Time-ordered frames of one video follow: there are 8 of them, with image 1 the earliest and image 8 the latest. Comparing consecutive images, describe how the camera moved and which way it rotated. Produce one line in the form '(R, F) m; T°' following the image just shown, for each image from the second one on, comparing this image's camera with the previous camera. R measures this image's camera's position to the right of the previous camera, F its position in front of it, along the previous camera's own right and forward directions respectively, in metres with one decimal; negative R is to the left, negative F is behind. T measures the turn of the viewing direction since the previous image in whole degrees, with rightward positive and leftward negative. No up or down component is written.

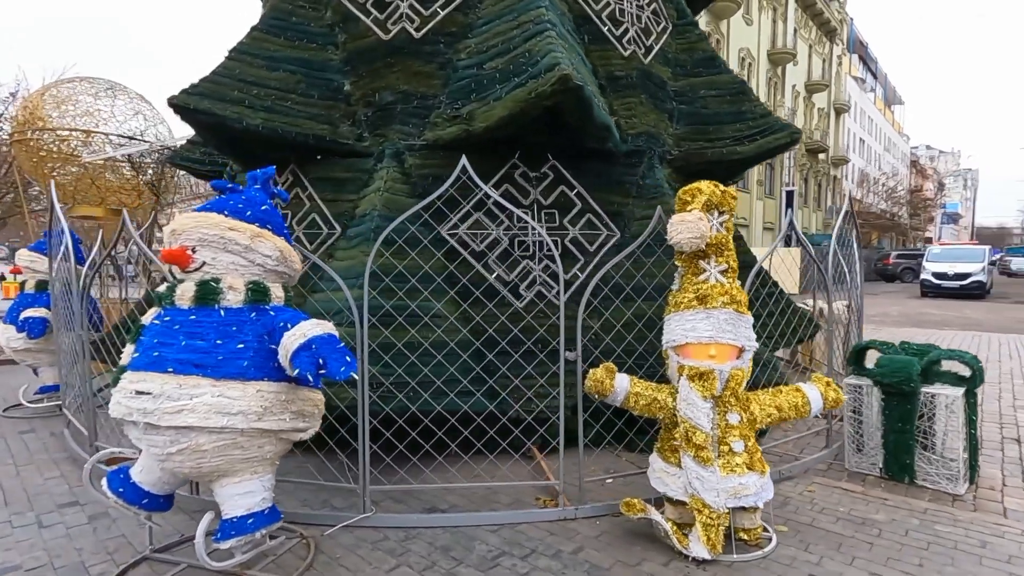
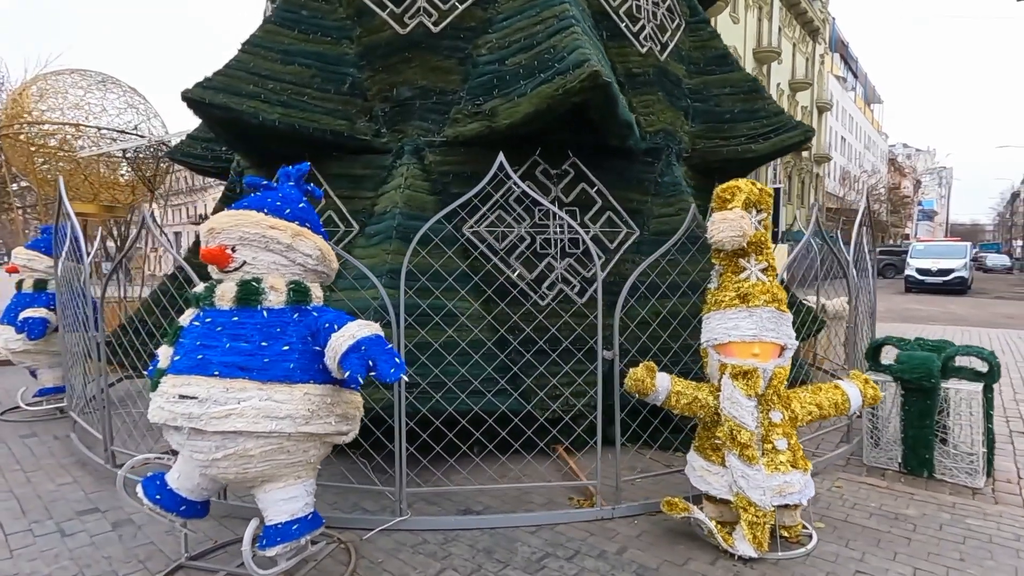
(-0.3, 0.0) m; +2°
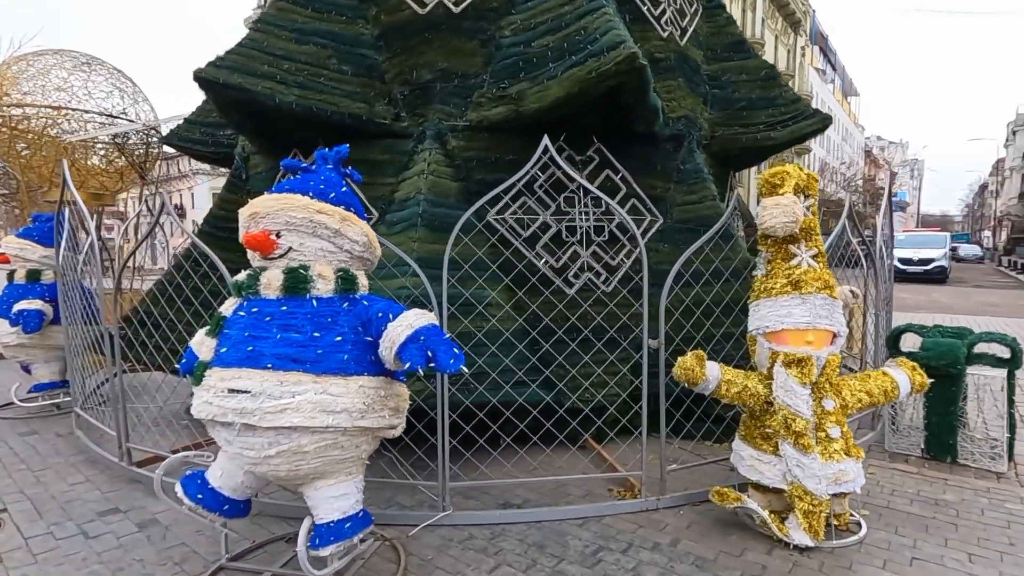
(-0.4, +0.1) m; +2°
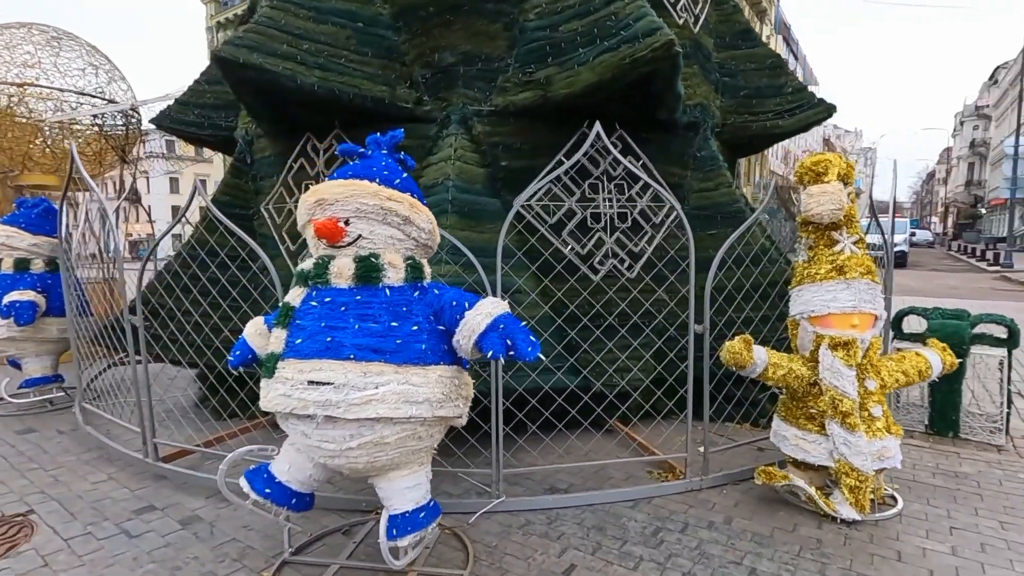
(-0.5, 0.0) m; +4°
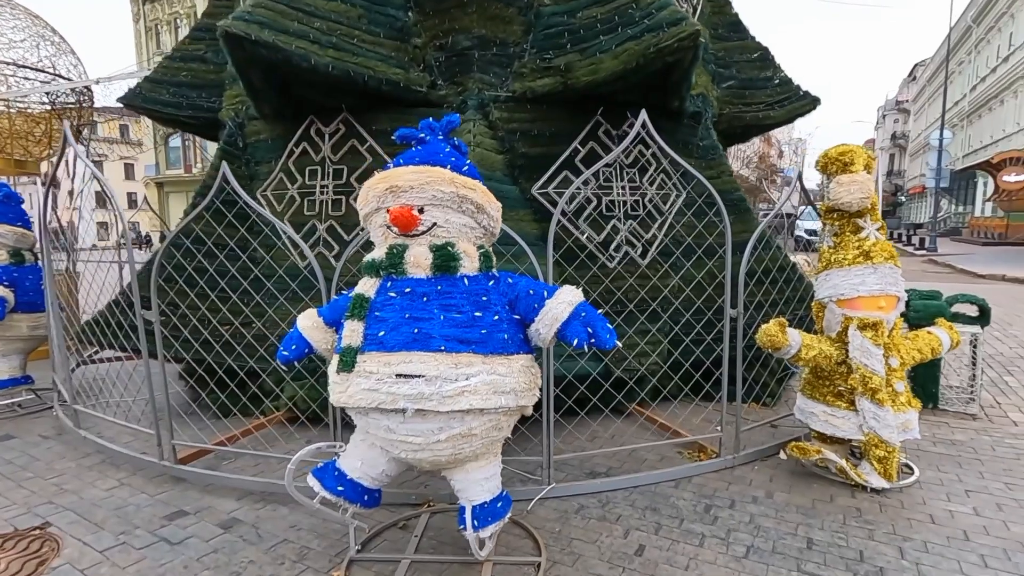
(-0.6, 0.0) m; +6°
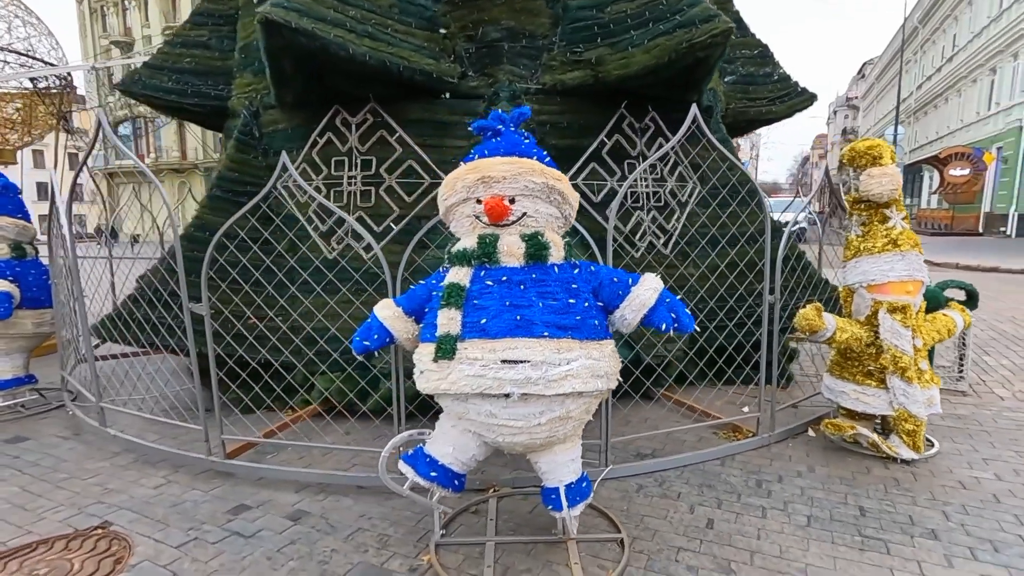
(-0.6, -0.1) m; +4°
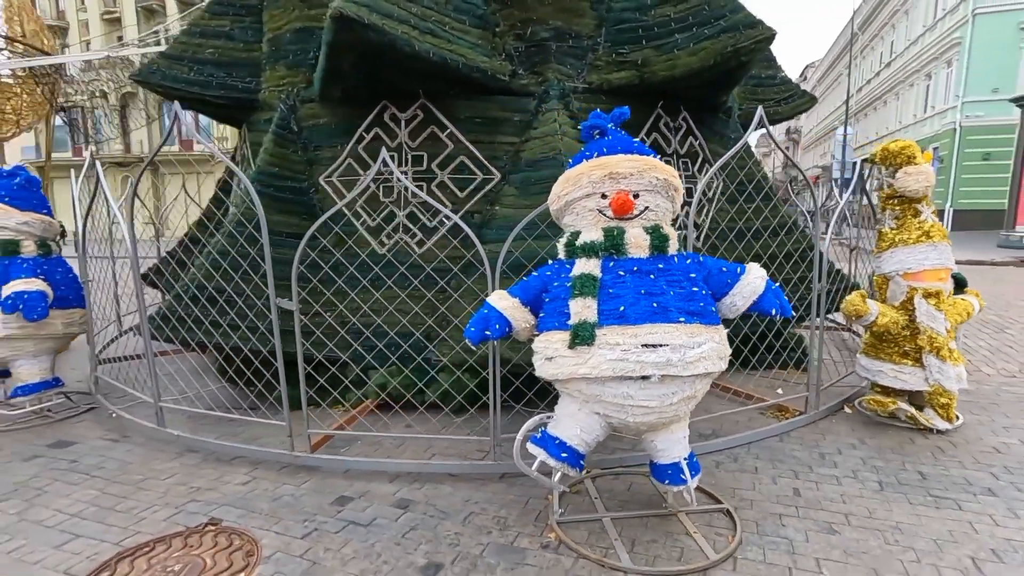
(-0.8, -0.1) m; +5°
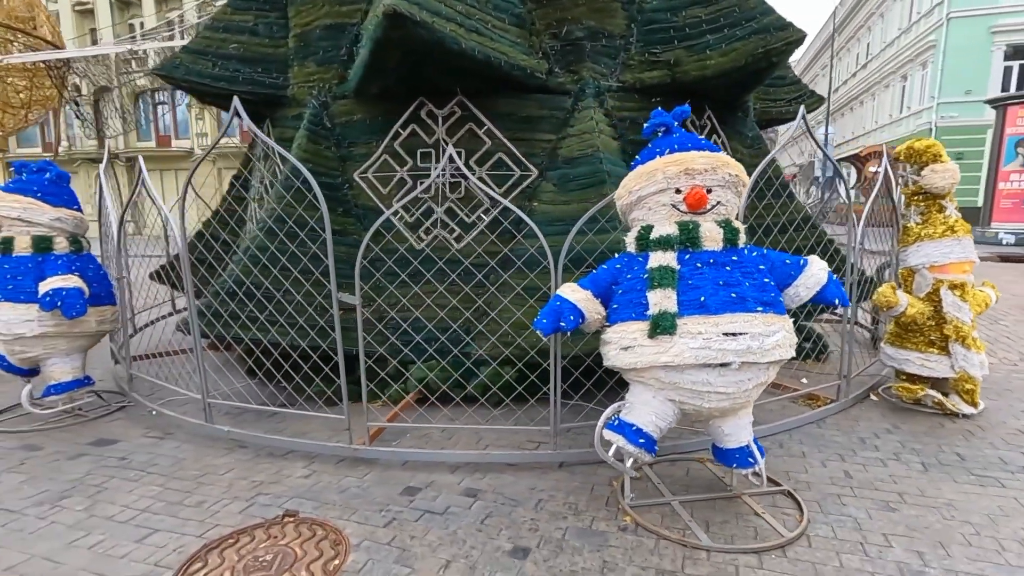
(-0.5, -0.1) m; +2°
